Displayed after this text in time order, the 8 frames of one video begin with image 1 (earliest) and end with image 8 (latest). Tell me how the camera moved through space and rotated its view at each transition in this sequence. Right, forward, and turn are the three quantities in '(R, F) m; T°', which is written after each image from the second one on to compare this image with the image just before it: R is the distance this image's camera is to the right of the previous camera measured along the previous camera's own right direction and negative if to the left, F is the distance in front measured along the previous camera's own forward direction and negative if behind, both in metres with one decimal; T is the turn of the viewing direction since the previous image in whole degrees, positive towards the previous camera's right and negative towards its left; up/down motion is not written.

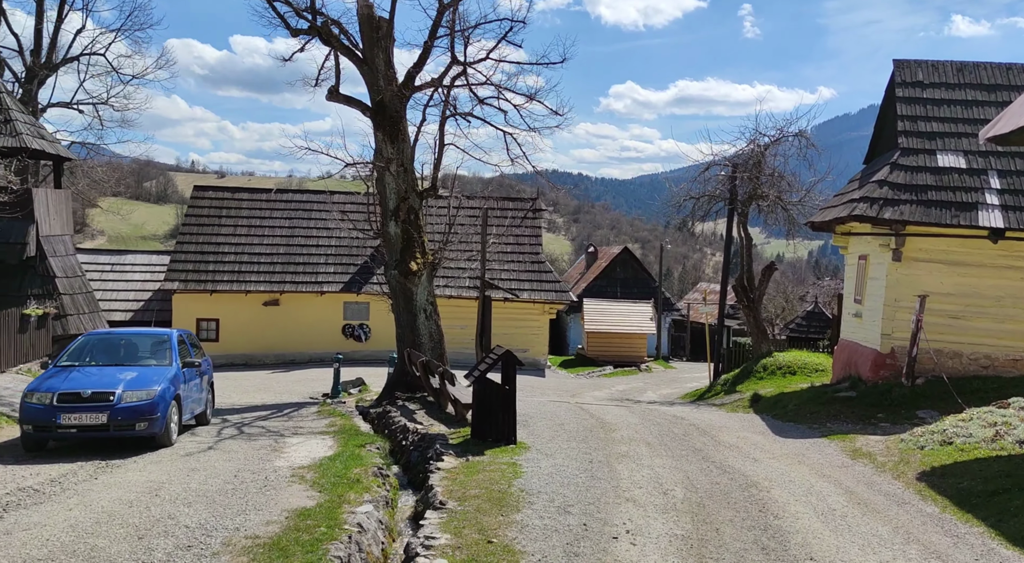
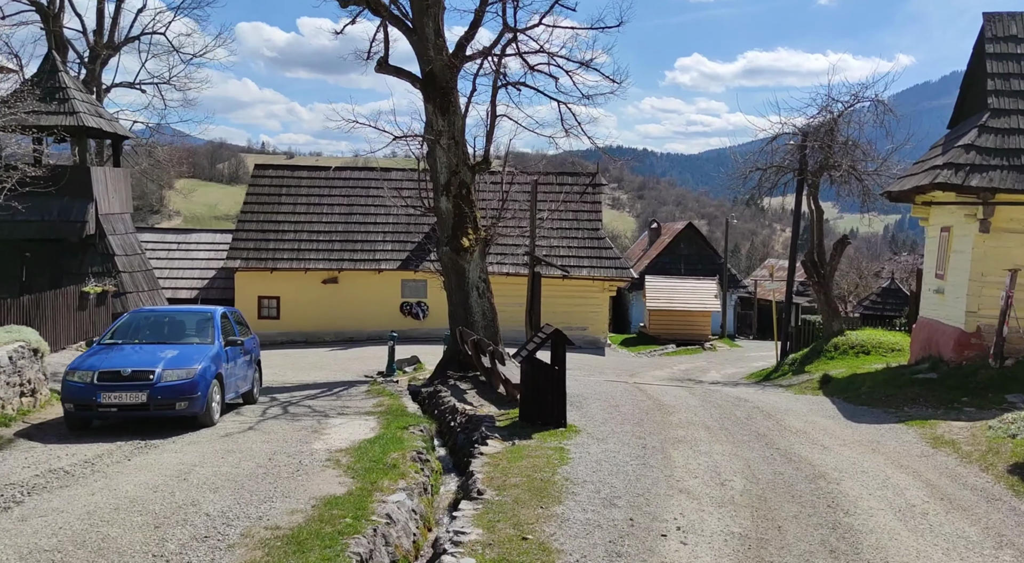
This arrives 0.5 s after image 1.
(+0.2, +0.7) m; -4°
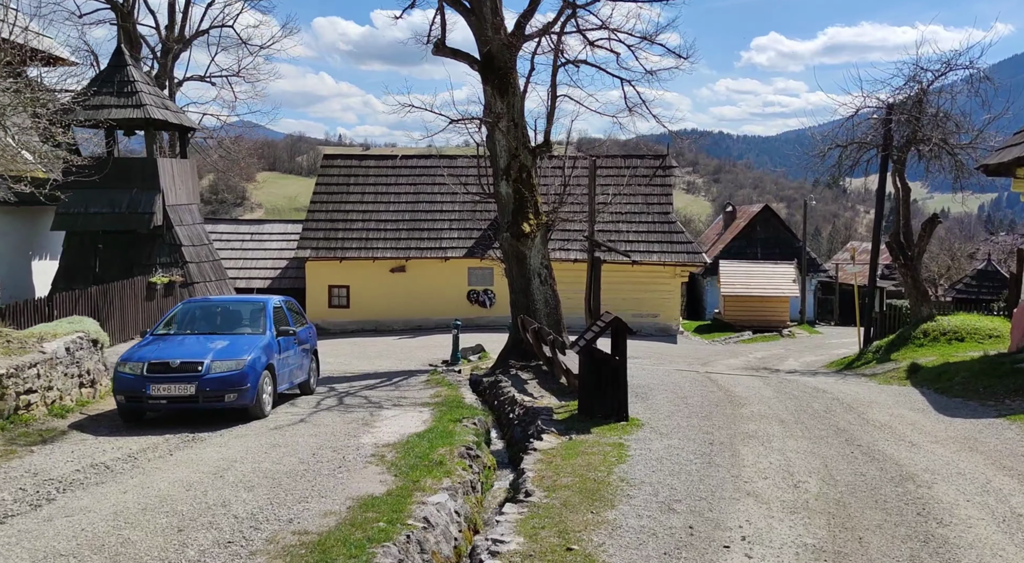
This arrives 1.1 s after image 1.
(+0.2, +0.7) m; -4°
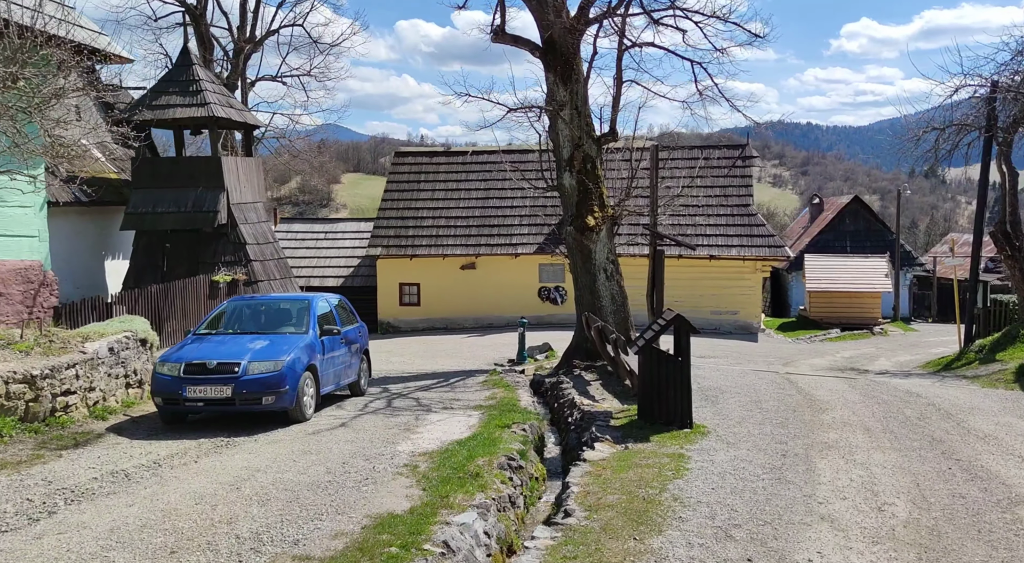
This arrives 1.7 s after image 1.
(+0.3, +0.9) m; -5°
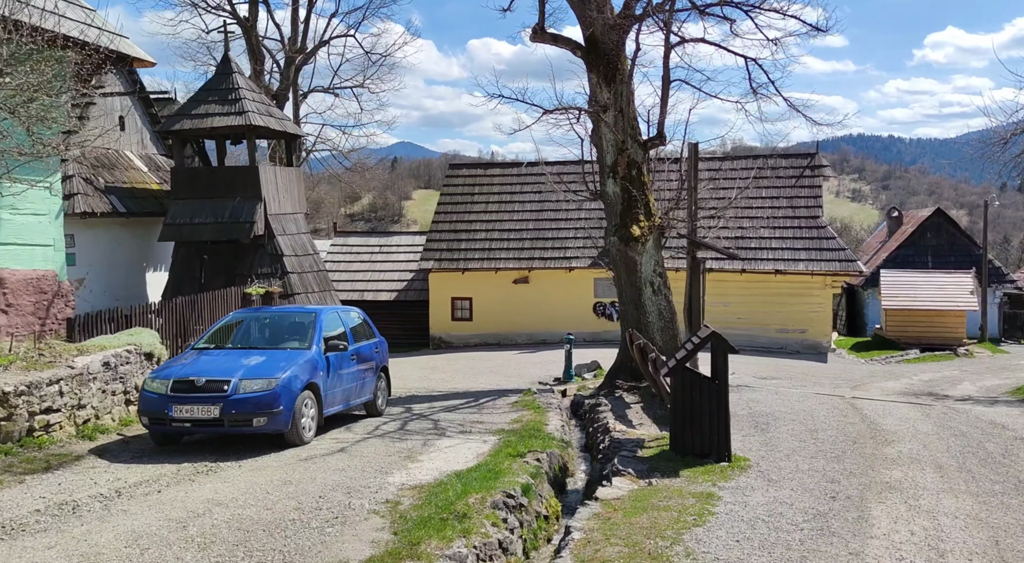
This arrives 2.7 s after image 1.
(+0.6, +1.2) m; -4°
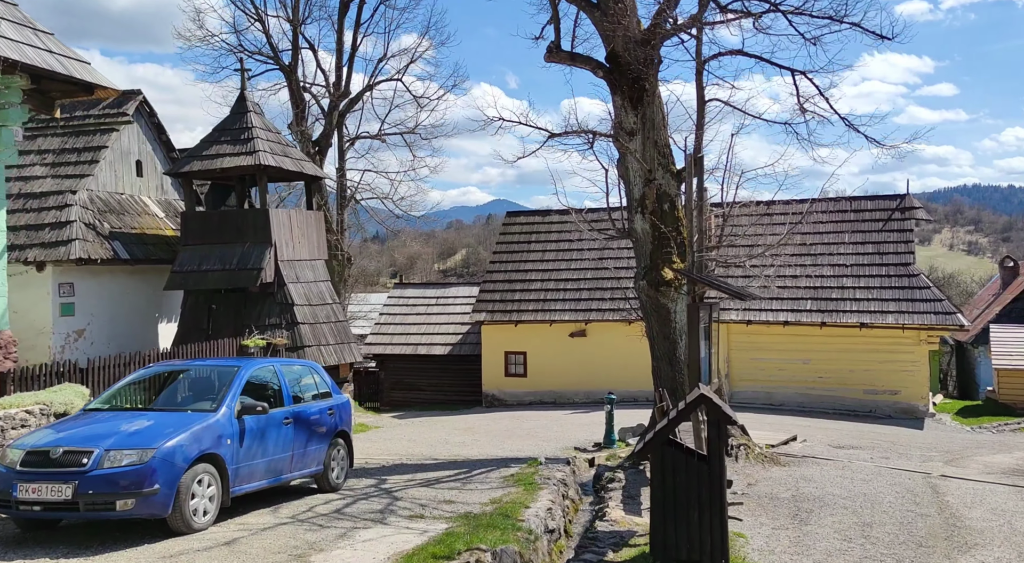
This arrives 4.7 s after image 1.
(+1.3, +2.4) m; -6°
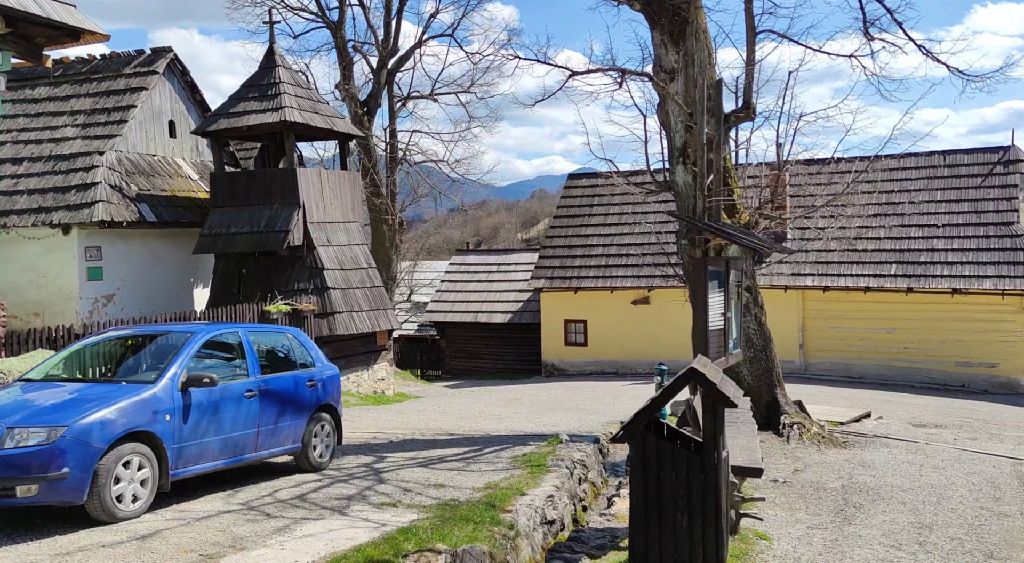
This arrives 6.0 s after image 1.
(+0.8, +1.4) m; -5°
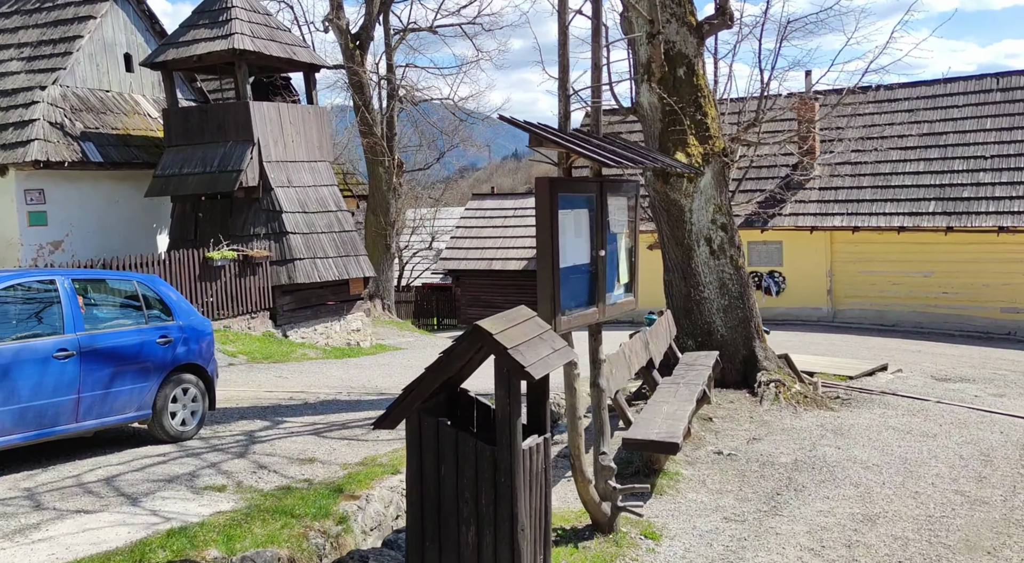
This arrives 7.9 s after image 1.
(+1.4, +1.7) m; -3°
